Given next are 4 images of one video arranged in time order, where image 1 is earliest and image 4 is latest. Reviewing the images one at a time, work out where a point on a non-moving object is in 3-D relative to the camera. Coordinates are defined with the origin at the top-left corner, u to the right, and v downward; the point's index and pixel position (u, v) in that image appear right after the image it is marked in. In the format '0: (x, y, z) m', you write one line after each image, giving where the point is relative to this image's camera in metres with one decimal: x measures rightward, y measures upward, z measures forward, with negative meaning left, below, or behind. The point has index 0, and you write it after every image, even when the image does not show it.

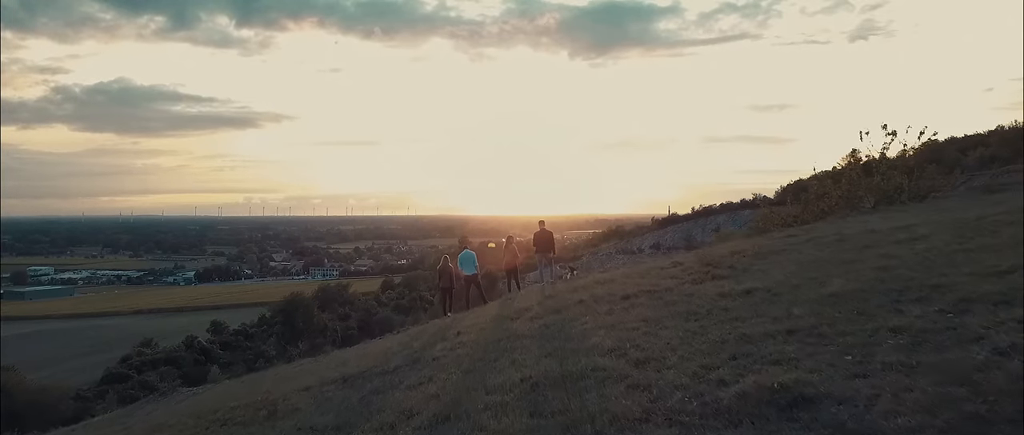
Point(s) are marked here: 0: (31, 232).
0: (-10.5, -0.3, +14.0) m
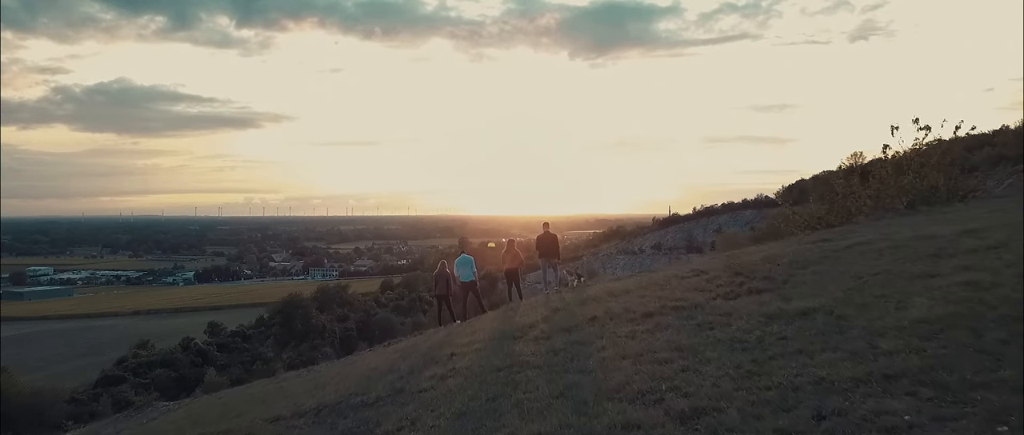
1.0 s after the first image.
0: (-10.5, -0.3, +13.7) m
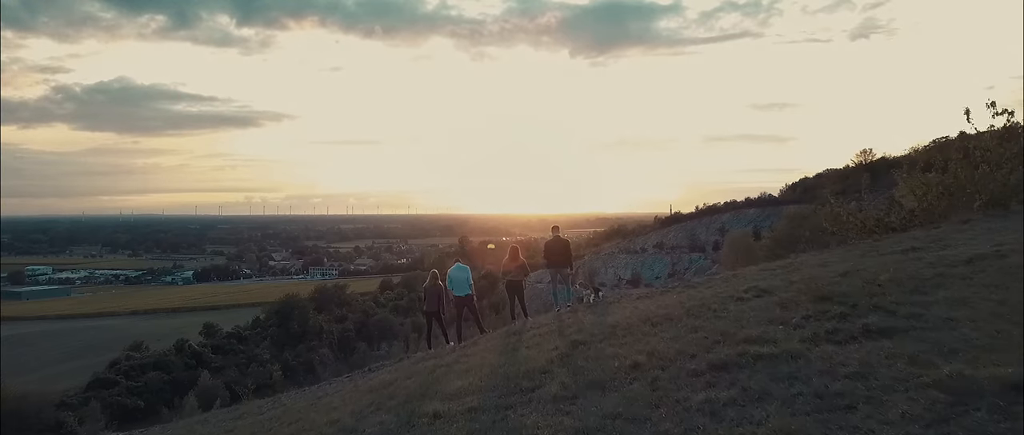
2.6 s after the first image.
0: (-10.5, -0.3, +13.1) m
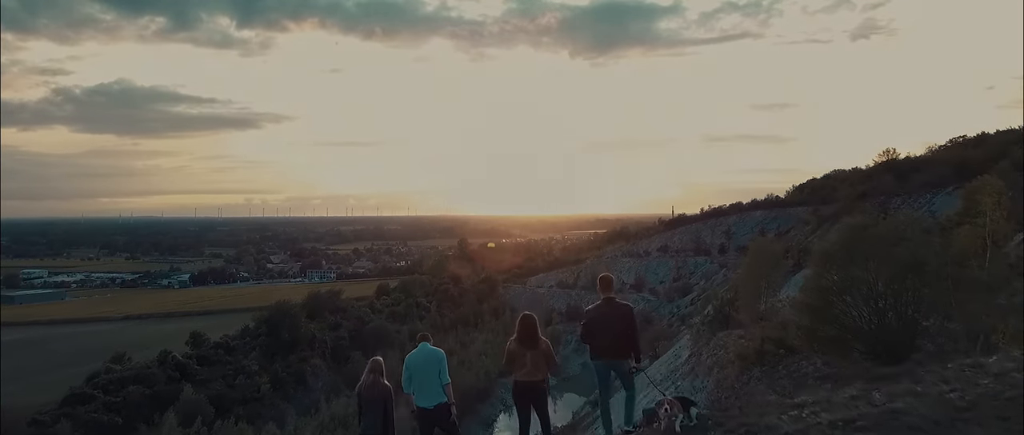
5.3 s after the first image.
0: (-10.5, -0.5, +12.0) m
